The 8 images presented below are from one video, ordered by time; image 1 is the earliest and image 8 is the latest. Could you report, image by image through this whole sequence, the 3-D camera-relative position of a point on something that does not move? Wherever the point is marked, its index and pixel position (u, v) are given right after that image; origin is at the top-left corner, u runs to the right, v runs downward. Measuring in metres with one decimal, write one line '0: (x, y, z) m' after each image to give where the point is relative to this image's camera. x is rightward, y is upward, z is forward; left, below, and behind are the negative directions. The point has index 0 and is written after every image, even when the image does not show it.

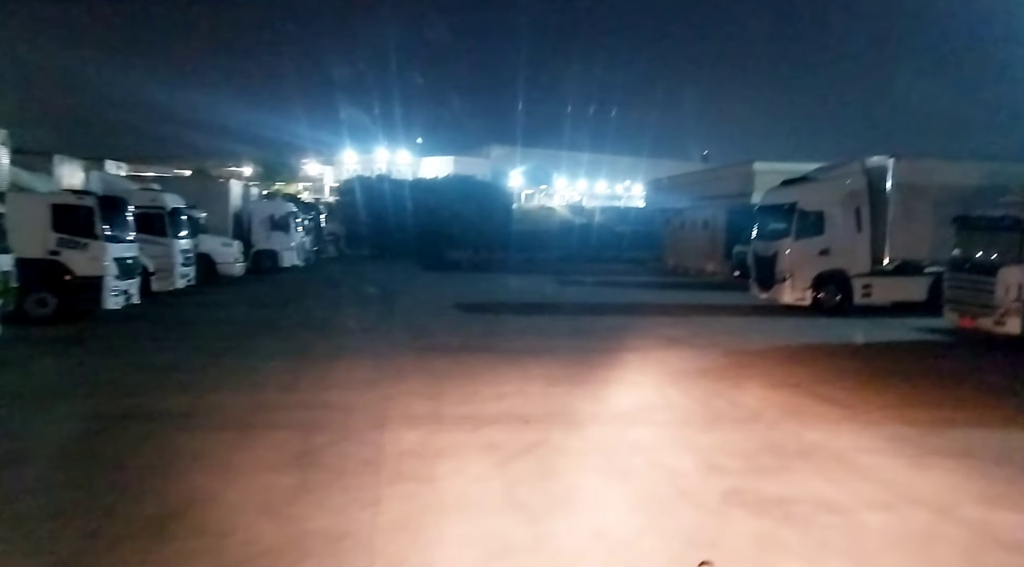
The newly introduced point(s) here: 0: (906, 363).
0: (+7.0, -1.4, +12.4) m
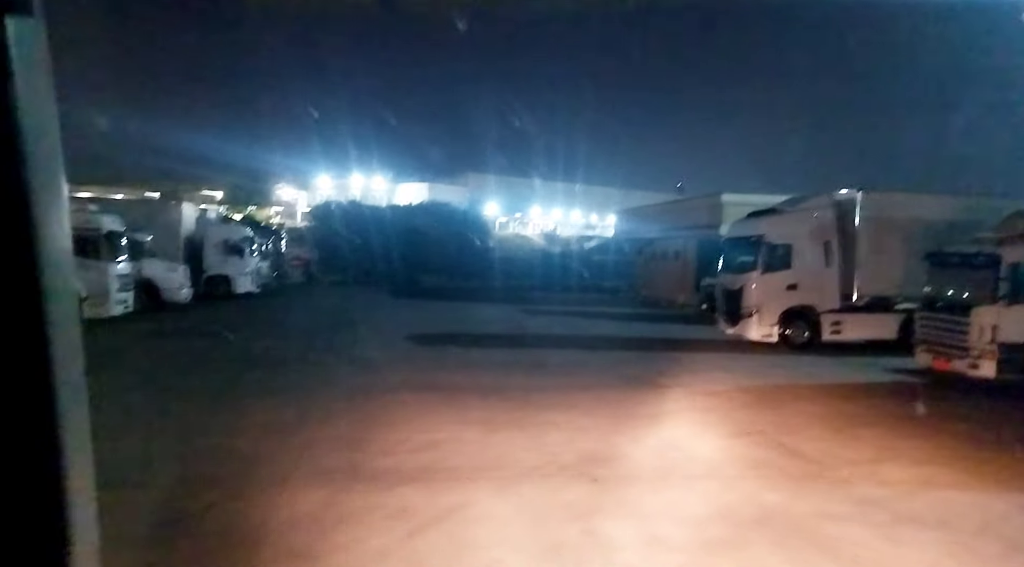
0: (+6.0, -2.1, +11.5) m
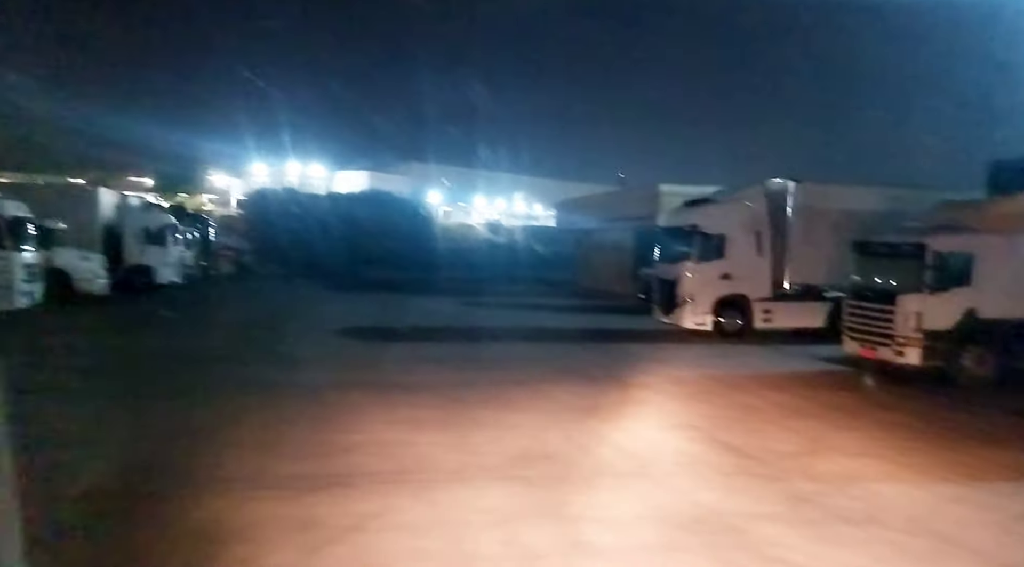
0: (+4.8, -1.9, +11.4) m
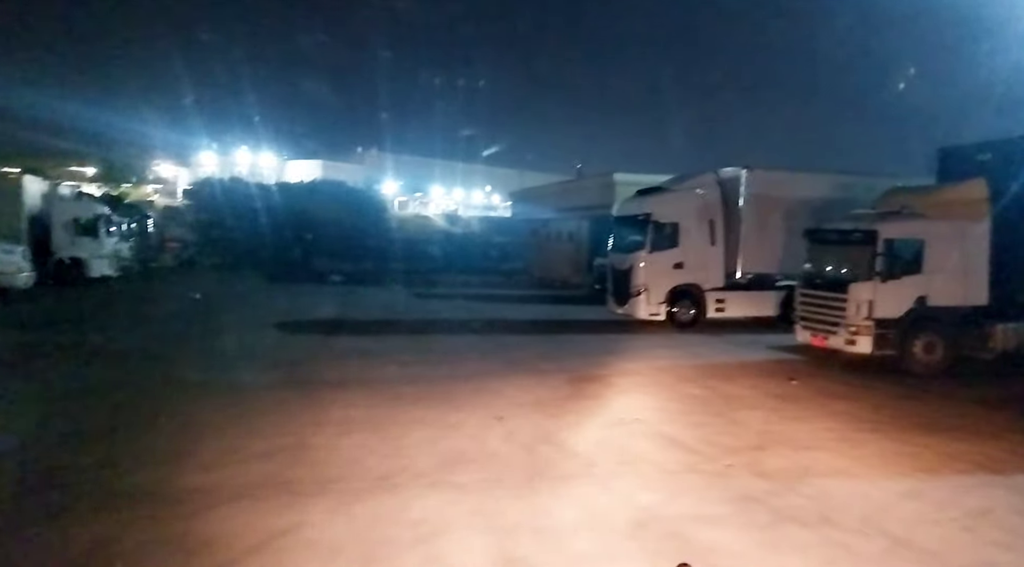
0: (+3.9, -1.7, +11.1) m
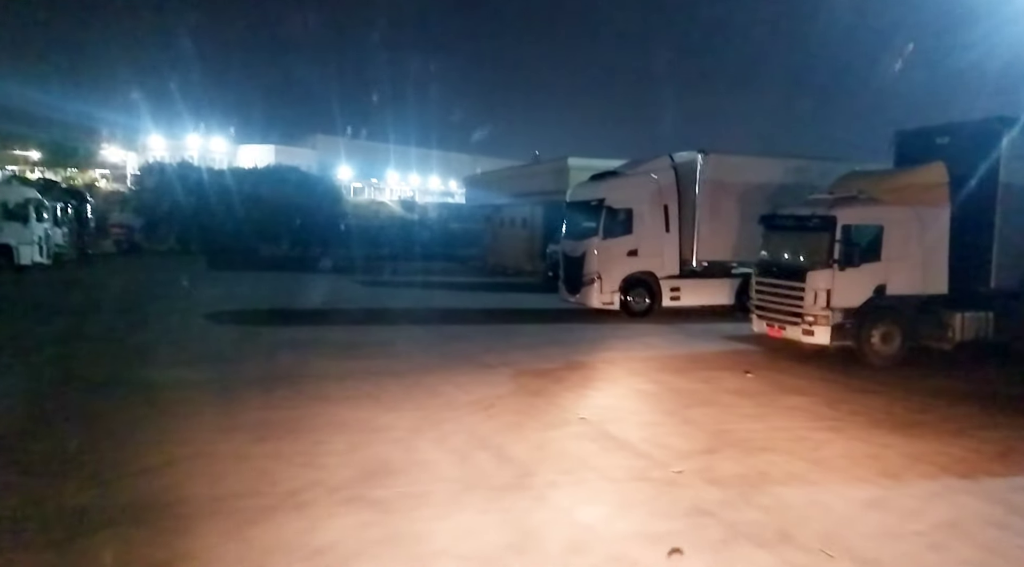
0: (+3.0, -1.5, +10.5) m
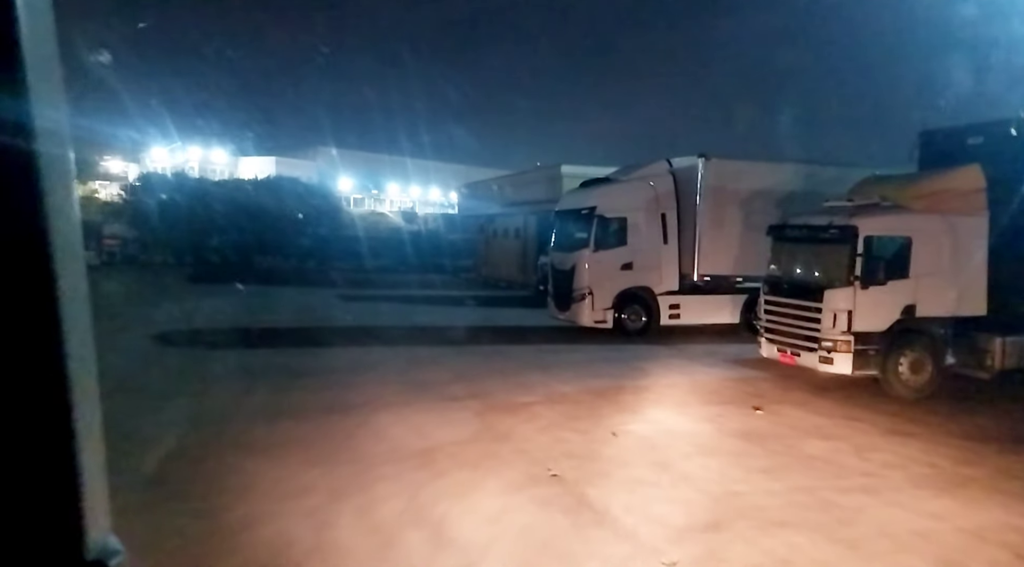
0: (+2.6, -1.8, +8.9) m
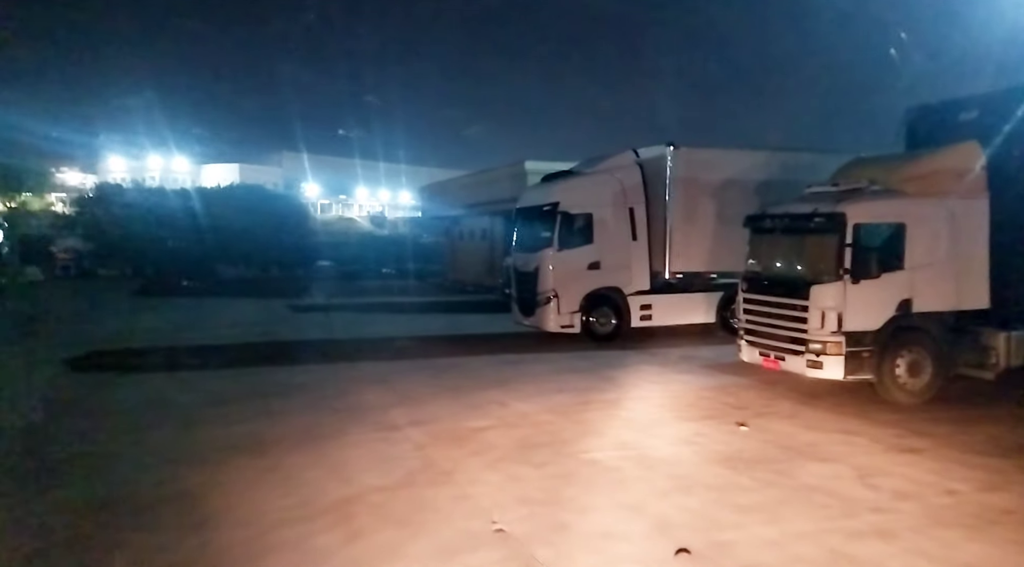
0: (+2.0, -1.8, +7.6) m
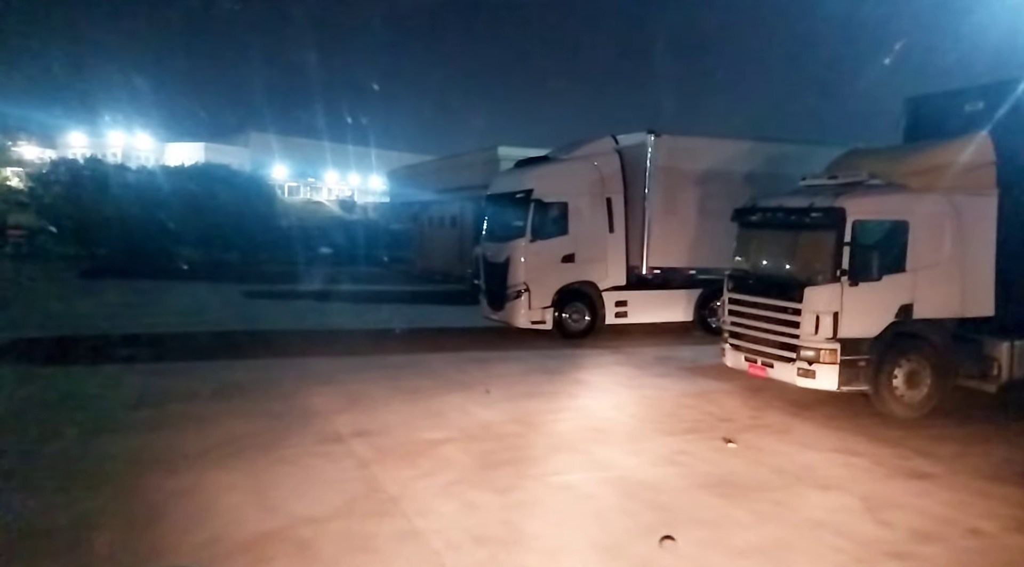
0: (+1.6, -1.8, +6.7) m
